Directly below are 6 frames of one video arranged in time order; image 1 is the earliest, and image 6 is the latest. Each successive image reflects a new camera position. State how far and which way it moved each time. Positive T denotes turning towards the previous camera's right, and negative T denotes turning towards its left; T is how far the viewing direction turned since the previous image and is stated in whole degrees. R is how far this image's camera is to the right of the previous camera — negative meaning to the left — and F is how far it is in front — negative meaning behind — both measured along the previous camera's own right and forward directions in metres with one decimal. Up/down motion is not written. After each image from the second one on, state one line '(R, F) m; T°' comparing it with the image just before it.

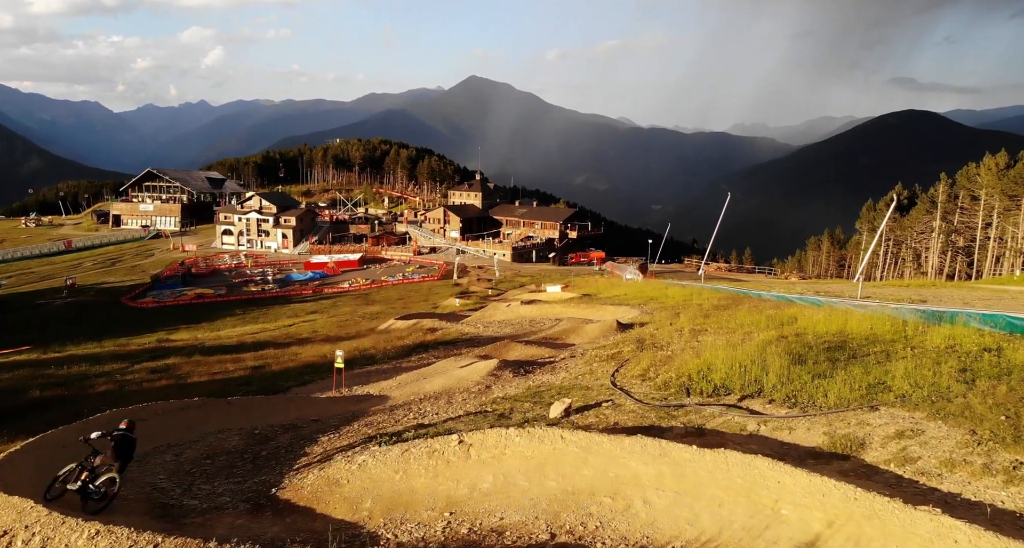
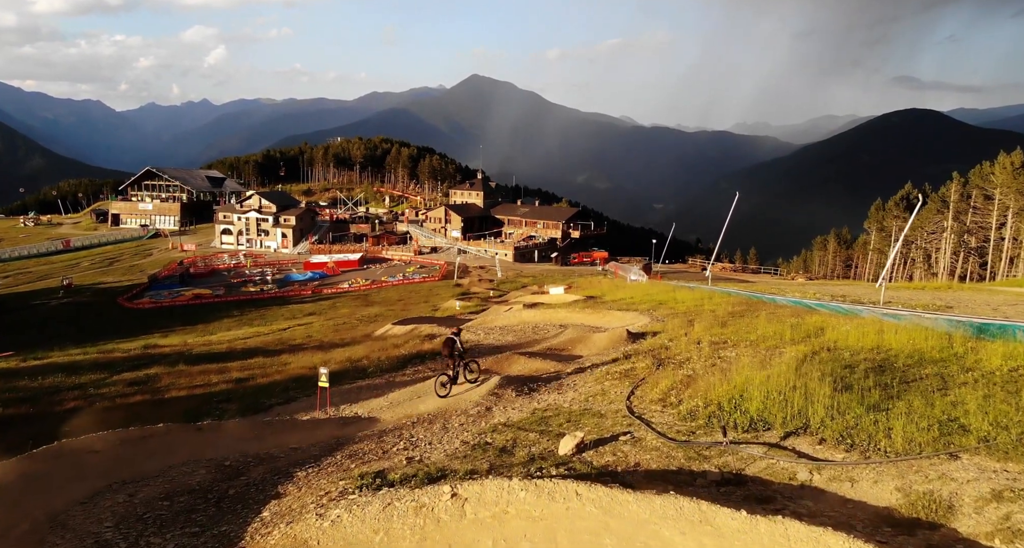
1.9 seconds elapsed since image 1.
(0.0, +1.2) m; 0°
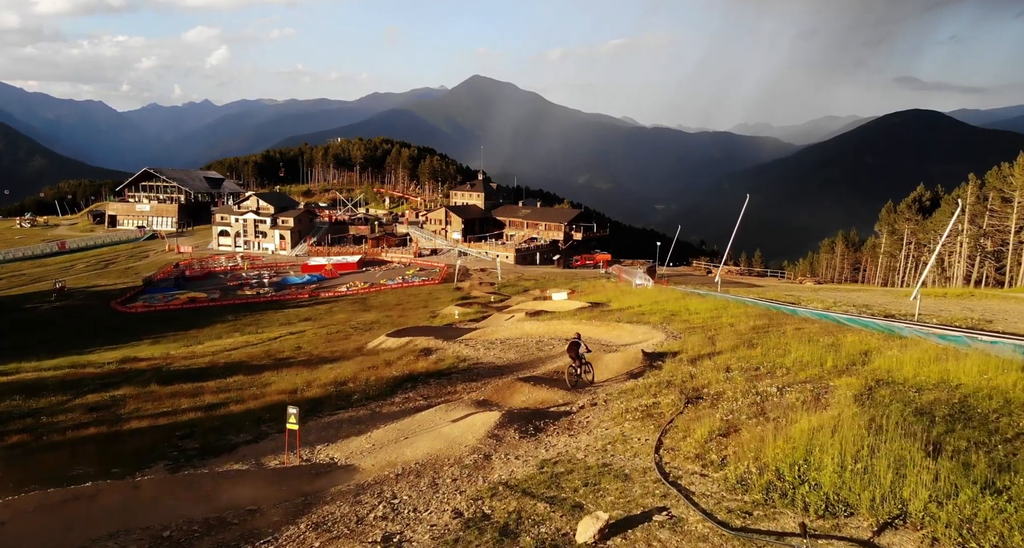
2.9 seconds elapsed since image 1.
(0.0, +1.6) m; 0°
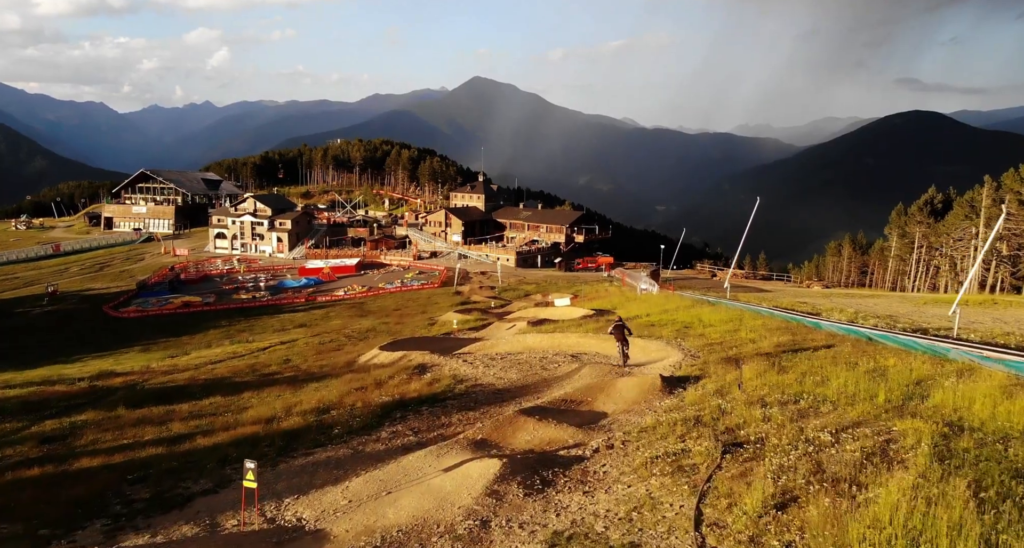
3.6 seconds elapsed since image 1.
(0.0, +1.6) m; 0°
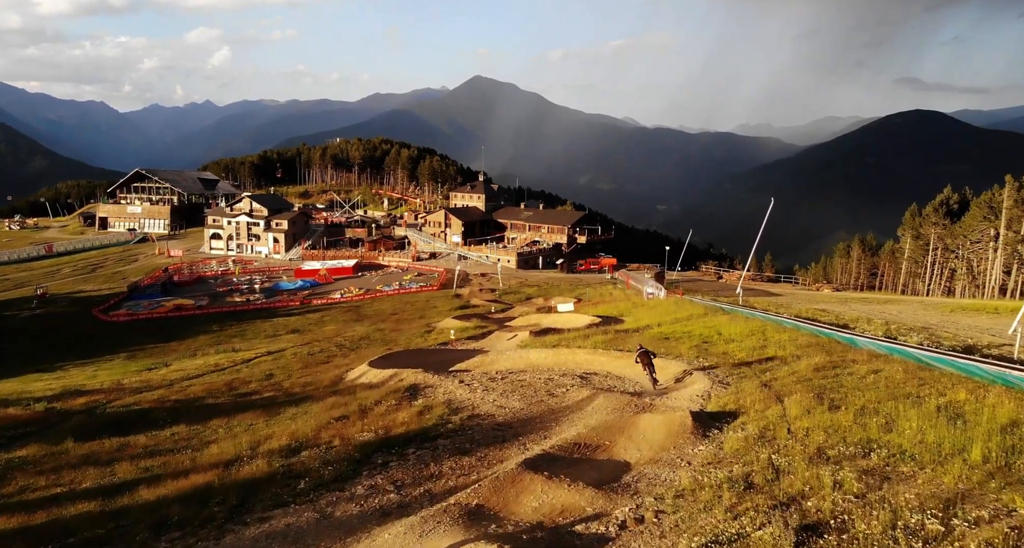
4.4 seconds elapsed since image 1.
(0.0, +2.0) m; 0°
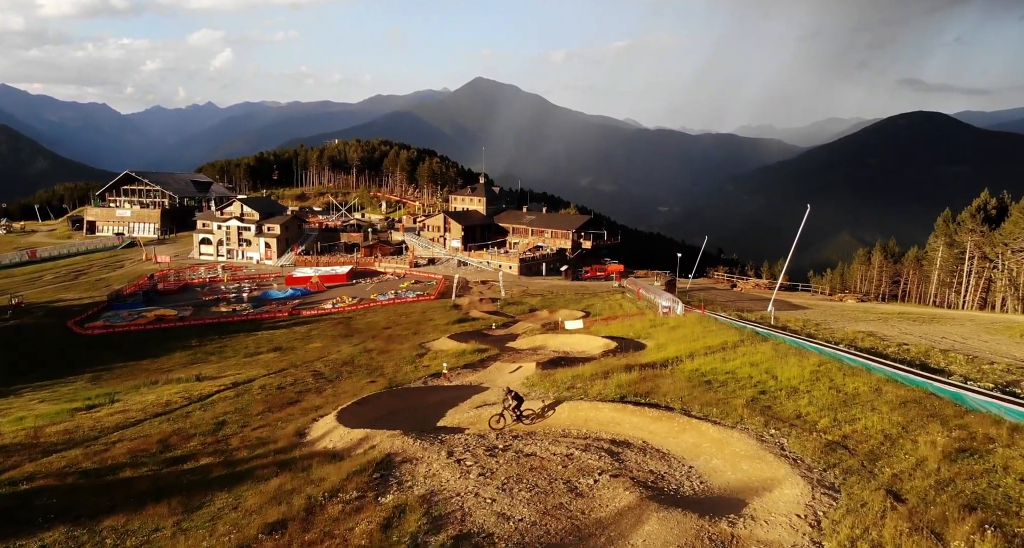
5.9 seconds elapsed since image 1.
(-0.1, +4.3) m; 0°
